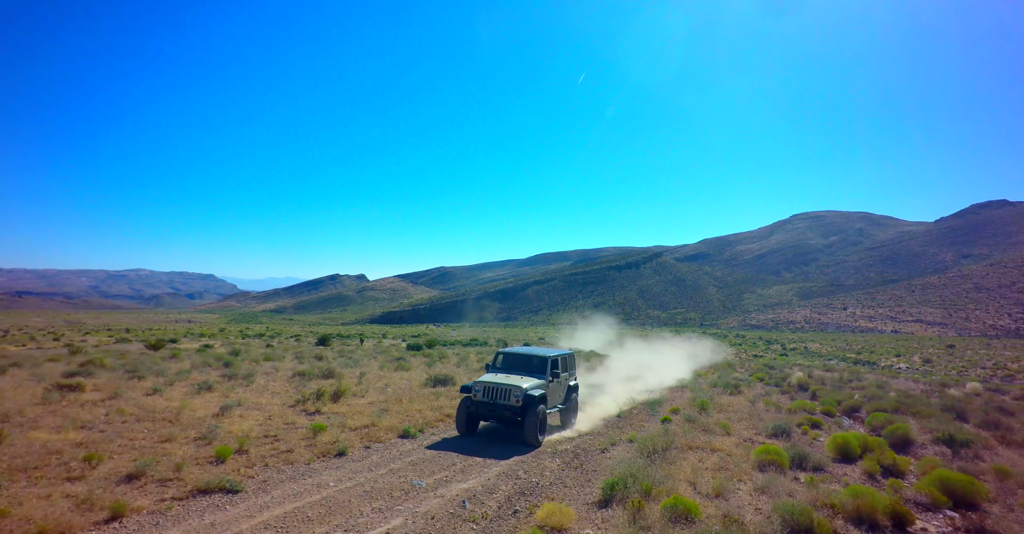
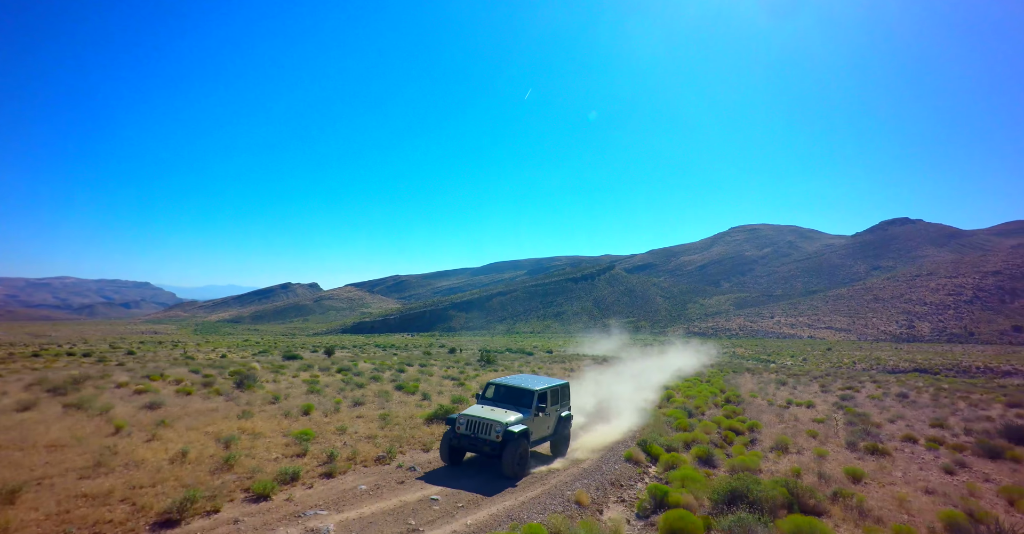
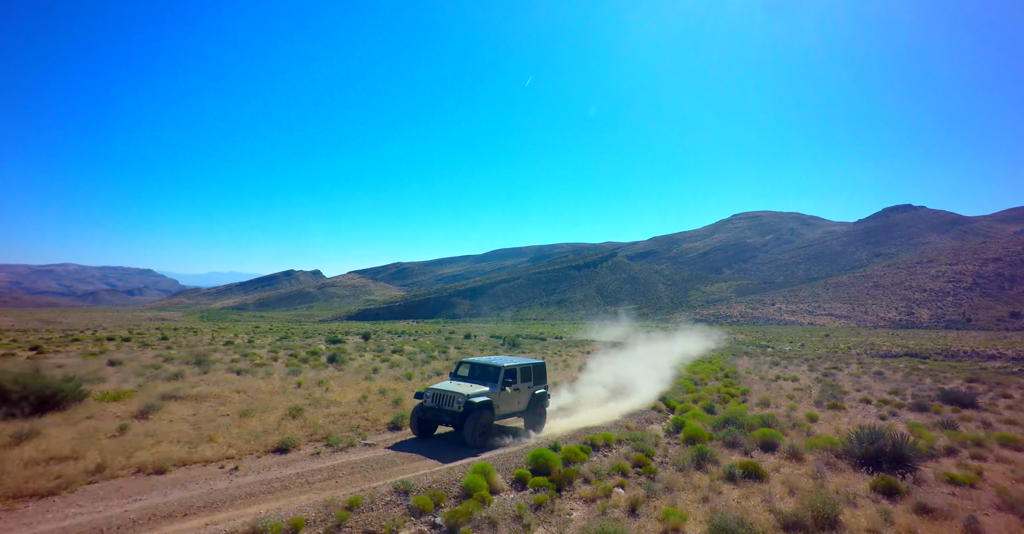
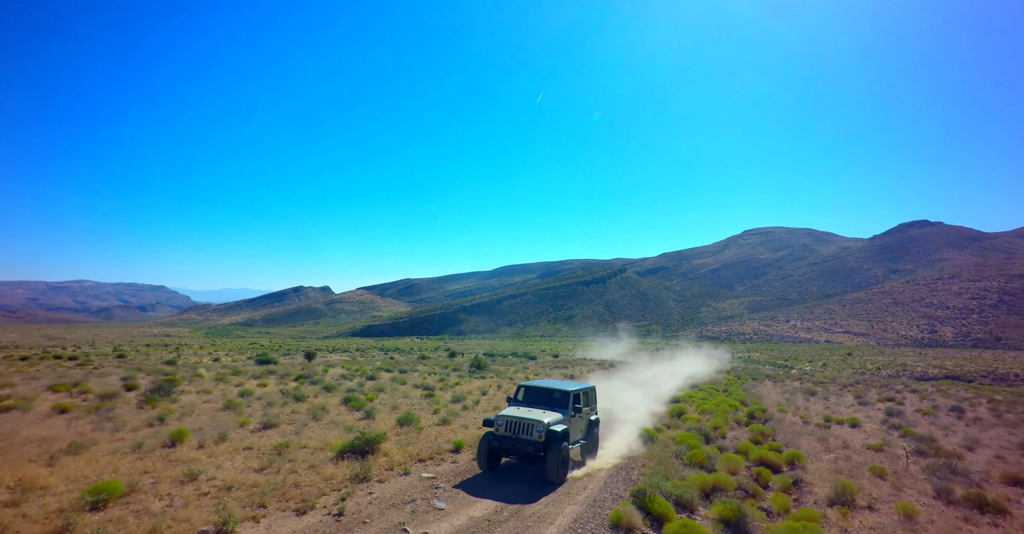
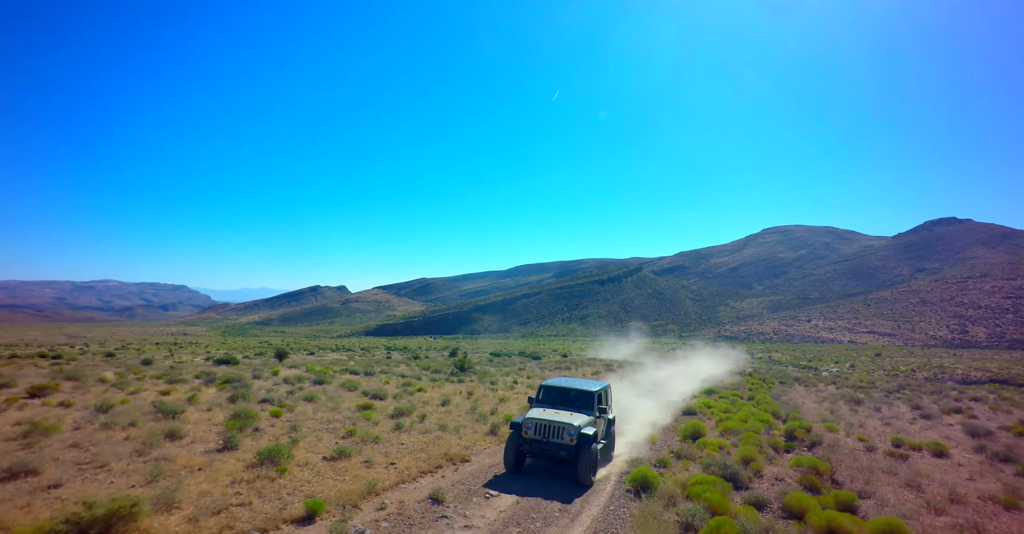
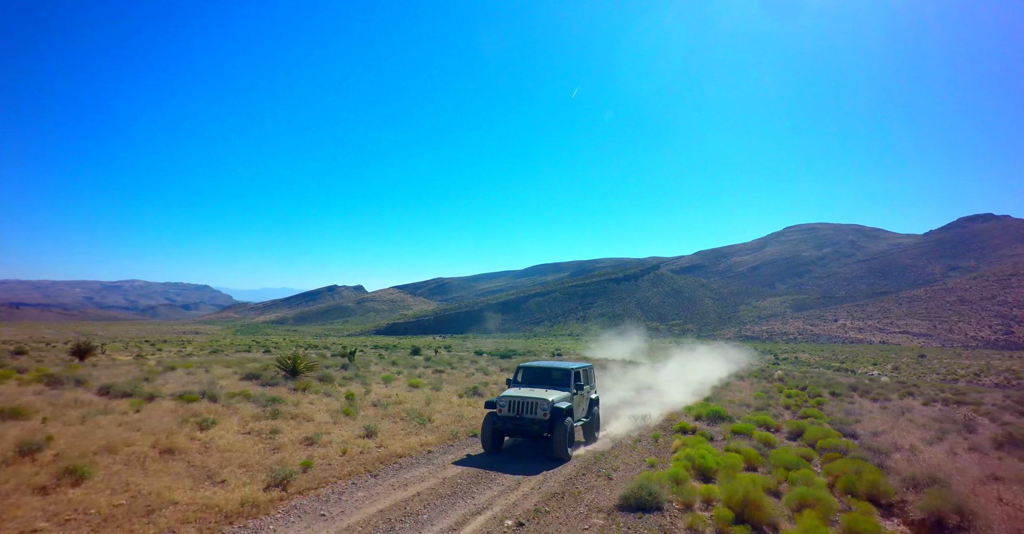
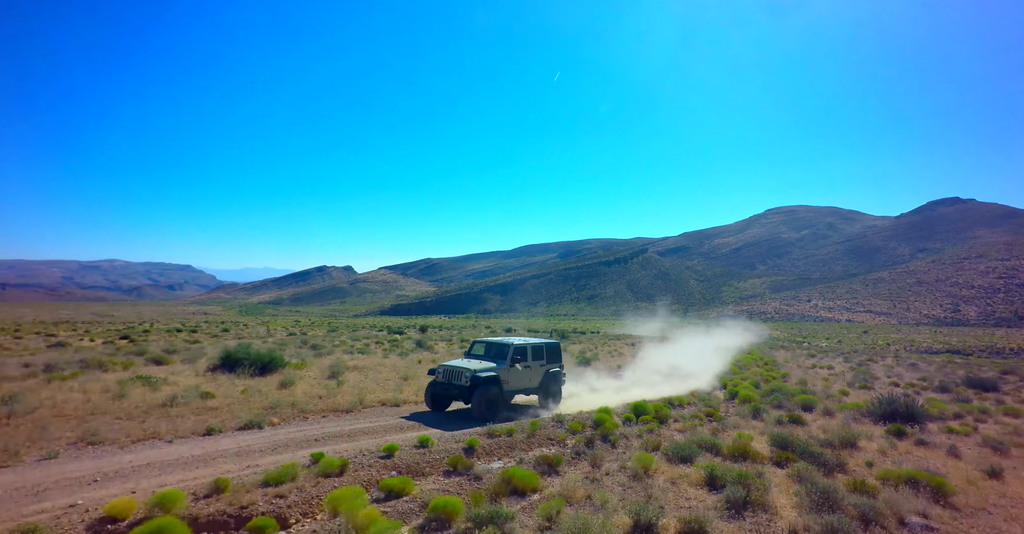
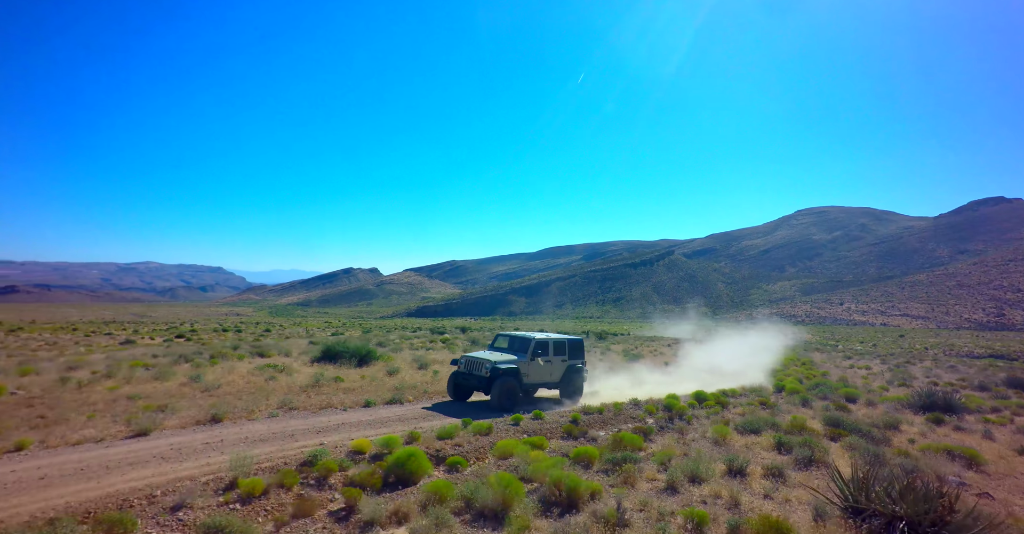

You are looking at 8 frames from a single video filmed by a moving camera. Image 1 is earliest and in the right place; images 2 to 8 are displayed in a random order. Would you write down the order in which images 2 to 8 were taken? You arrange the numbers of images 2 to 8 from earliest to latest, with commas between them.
6, 5, 4, 2, 3, 7, 8
